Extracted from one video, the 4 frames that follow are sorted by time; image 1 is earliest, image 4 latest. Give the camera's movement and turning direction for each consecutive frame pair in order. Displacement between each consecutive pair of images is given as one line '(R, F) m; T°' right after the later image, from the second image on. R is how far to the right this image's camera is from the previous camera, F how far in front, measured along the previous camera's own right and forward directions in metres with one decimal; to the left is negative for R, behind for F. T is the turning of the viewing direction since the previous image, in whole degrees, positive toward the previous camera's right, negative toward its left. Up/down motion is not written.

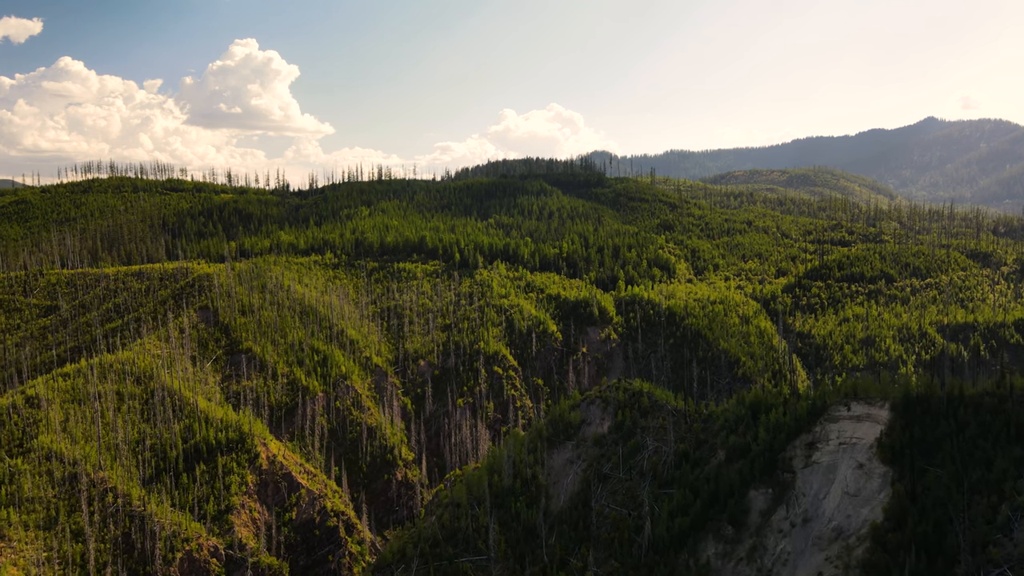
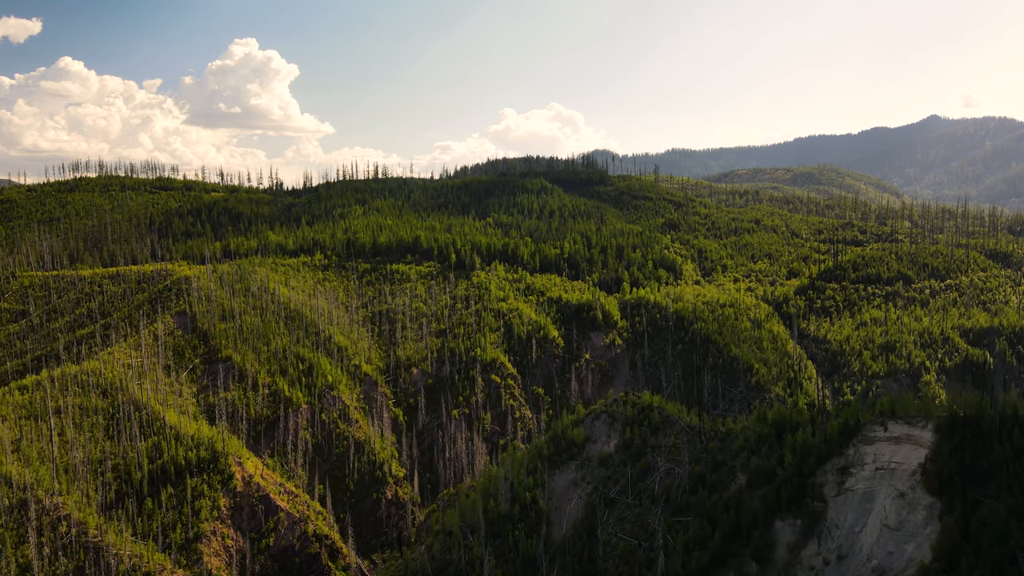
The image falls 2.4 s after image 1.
(+0.4, +6.2) m; 0°
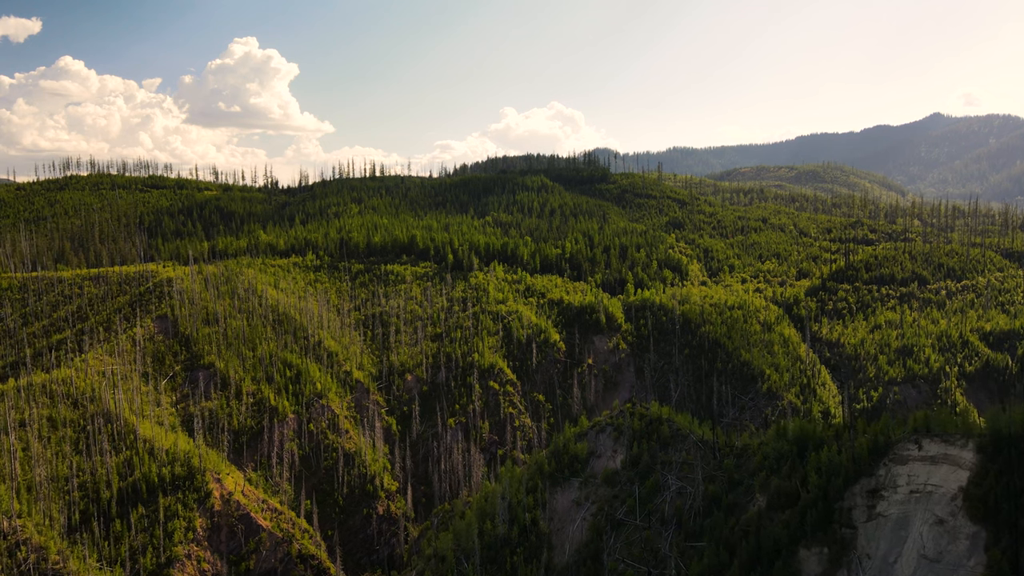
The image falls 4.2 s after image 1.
(+0.2, +4.7) m; 0°
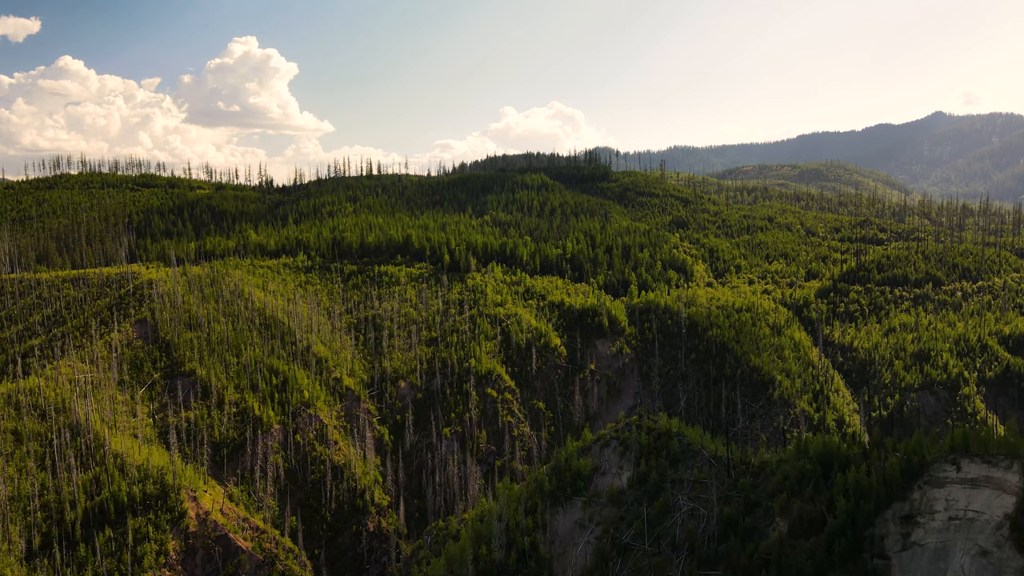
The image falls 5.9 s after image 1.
(+0.2, +4.4) m; 0°
